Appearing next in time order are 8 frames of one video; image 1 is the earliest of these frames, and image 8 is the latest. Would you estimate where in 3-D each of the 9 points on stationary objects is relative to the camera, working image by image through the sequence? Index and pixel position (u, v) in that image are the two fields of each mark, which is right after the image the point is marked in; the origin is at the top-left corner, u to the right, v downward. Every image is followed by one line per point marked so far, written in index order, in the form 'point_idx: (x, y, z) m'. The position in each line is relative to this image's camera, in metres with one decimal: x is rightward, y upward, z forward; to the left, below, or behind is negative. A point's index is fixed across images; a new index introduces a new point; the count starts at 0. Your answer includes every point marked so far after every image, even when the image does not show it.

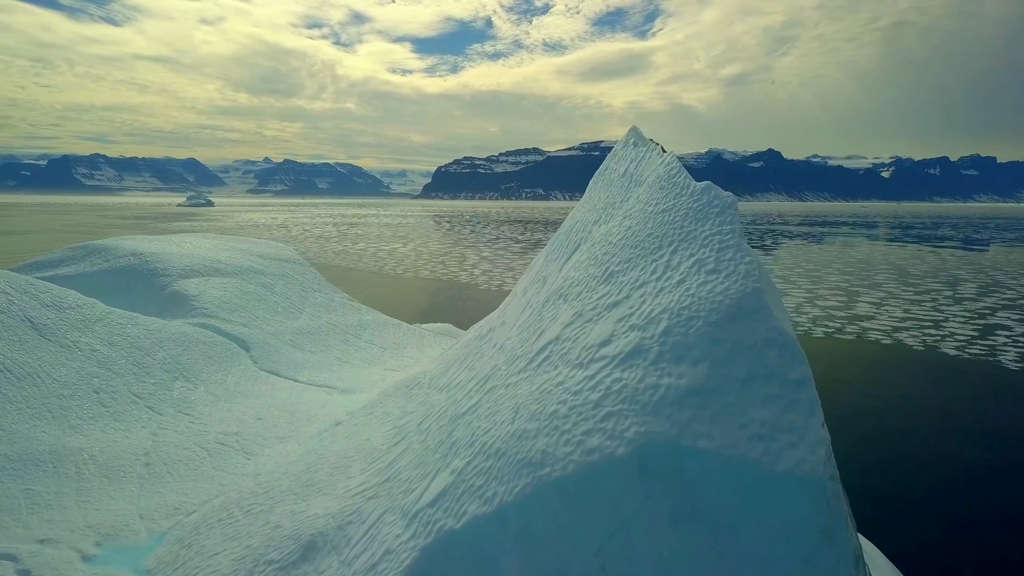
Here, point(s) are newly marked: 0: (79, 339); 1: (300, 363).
0: (-7.2, -0.8, +9.7) m
1: (-4.7, -1.7, +13.2) m
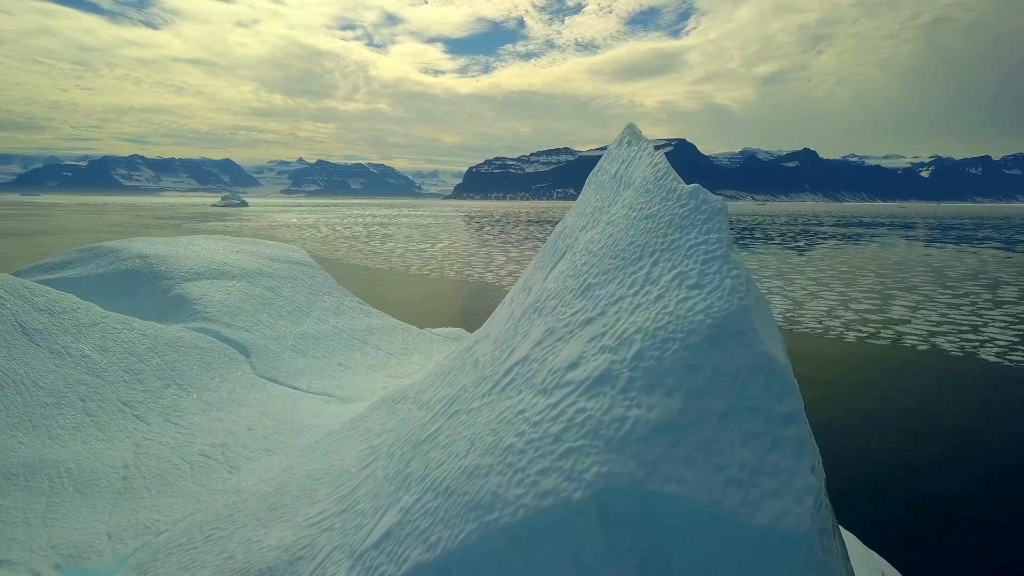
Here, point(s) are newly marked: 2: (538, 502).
0: (-7.3, -0.9, +9.6) m
1: (-4.6, -1.8, +13.0) m
2: (+0.1, -1.2, +3.3) m
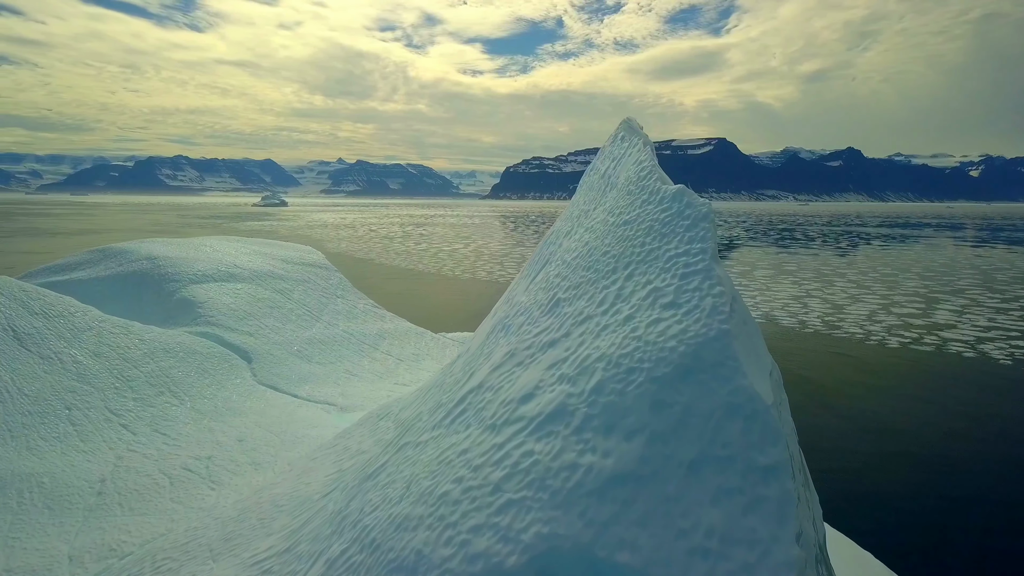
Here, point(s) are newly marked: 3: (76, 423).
0: (-7.3, -1.0, +9.5) m
1: (-4.5, -1.9, +12.7) m
2: (-0.2, -1.3, +2.8) m
3: (-6.2, -1.9, +8.3) m
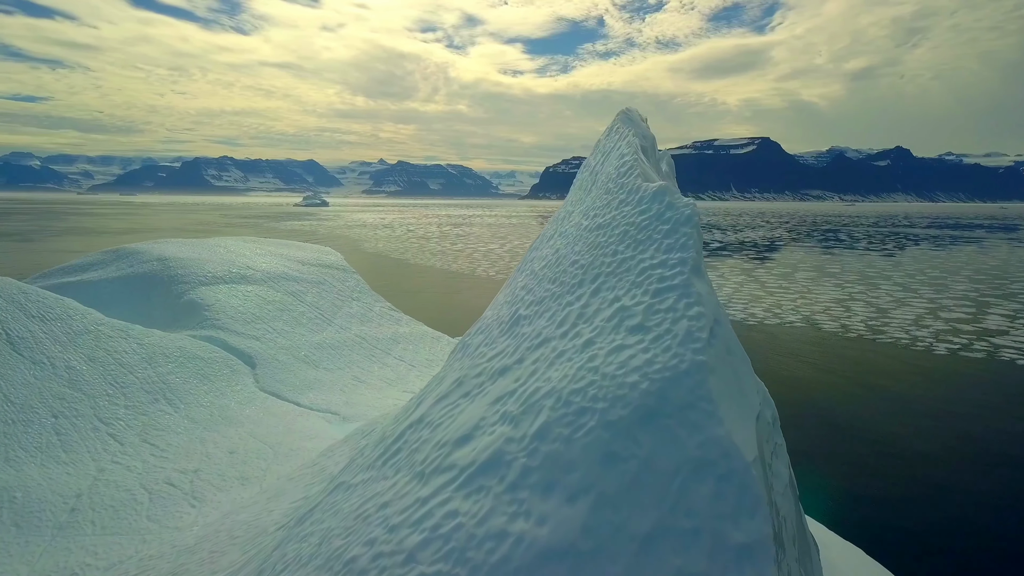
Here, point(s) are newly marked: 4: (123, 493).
0: (-7.3, -1.1, +9.4) m
1: (-4.3, -2.0, +12.4) m
2: (-0.6, -1.5, +2.3) m
3: (-6.2, -2.0, +8.1) m
4: (-4.9, -2.6, +7.4) m
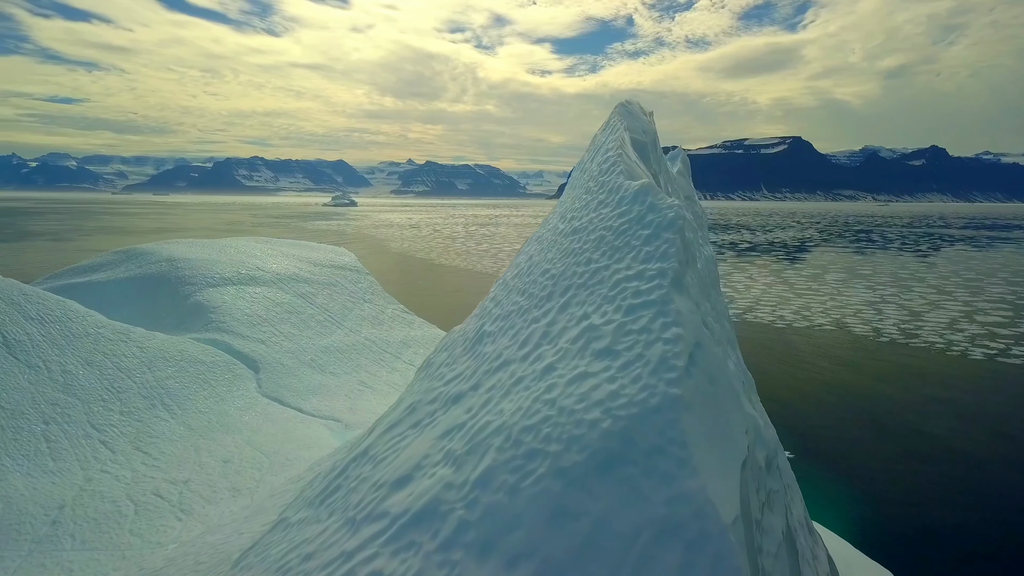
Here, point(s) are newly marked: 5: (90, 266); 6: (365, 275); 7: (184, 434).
0: (-7.2, -1.1, +9.3) m
1: (-4.1, -2.1, +12.2) m
2: (-0.8, -1.6, +1.9) m
3: (-6.3, -2.1, +8.0) m
4: (-4.9, -2.6, +7.2) m
5: (-11.3, +0.6, +15.6) m
6: (-5.0, +0.5, +19.8) m
7: (-5.1, -2.3, +9.2) m
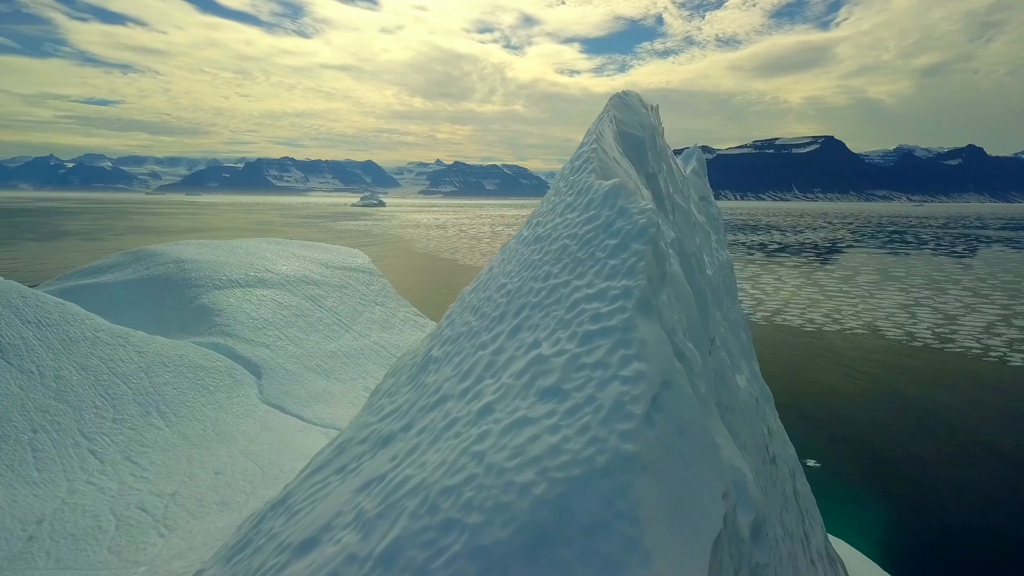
0: (-7.2, -1.2, +9.1) m
1: (-4.0, -2.2, +11.9) m
2: (-1.1, -1.7, +1.5) m
3: (-6.3, -2.1, +7.8) m
4: (-5.0, -2.7, +6.9) m
5: (-11.0, +0.5, +15.7) m
6: (-4.5, +0.4, +19.6) m
7: (-5.1, -2.4, +9.0) m
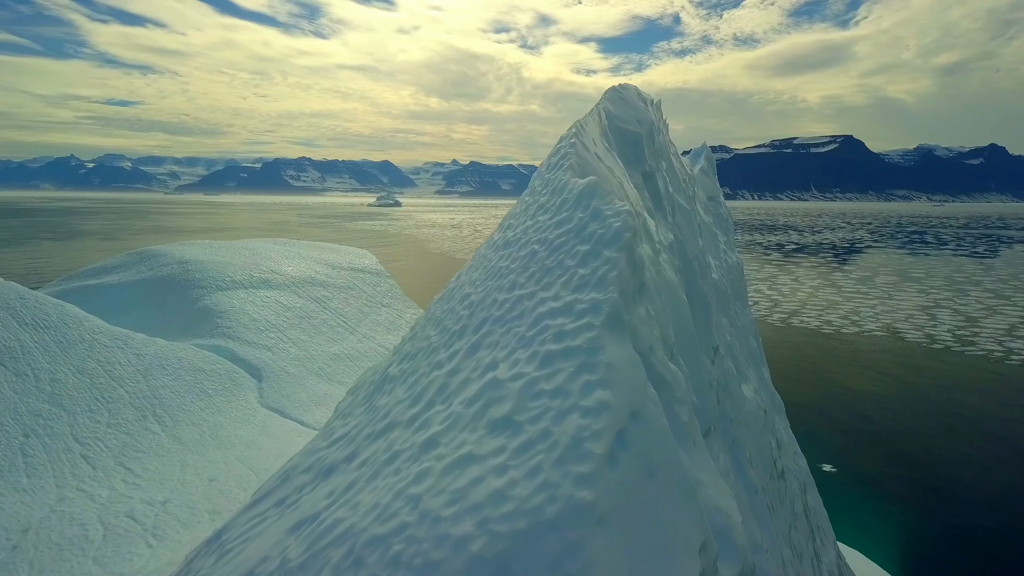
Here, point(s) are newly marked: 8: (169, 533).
0: (-7.2, -1.2, +9.0) m
1: (-3.9, -2.2, +11.8) m
2: (-1.3, -1.7, +1.3) m
3: (-6.3, -2.2, +7.7) m
4: (-5.1, -2.8, +6.8) m
5: (-10.8, +0.5, +15.7) m
6: (-4.3, +0.3, +19.5) m
7: (-5.1, -2.4, +8.8) m
8: (-4.1, -2.9, +7.0) m
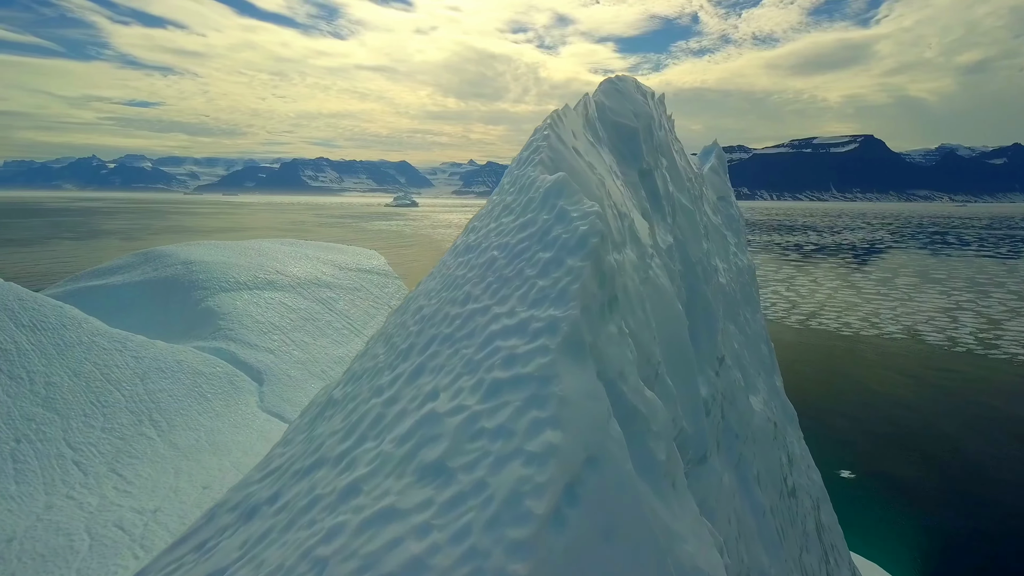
0: (-7.2, -1.2, +8.9) m
1: (-3.9, -2.3, +11.6) m
2: (-1.4, -1.8, +1.1) m
3: (-6.3, -2.2, +7.5) m
4: (-5.1, -2.8, +6.6) m
5: (-10.6, +0.5, +15.6) m
6: (-4.0, +0.3, +19.3) m
7: (-5.1, -2.4, +8.7) m
8: (-4.2, -3.0, +6.8) m
